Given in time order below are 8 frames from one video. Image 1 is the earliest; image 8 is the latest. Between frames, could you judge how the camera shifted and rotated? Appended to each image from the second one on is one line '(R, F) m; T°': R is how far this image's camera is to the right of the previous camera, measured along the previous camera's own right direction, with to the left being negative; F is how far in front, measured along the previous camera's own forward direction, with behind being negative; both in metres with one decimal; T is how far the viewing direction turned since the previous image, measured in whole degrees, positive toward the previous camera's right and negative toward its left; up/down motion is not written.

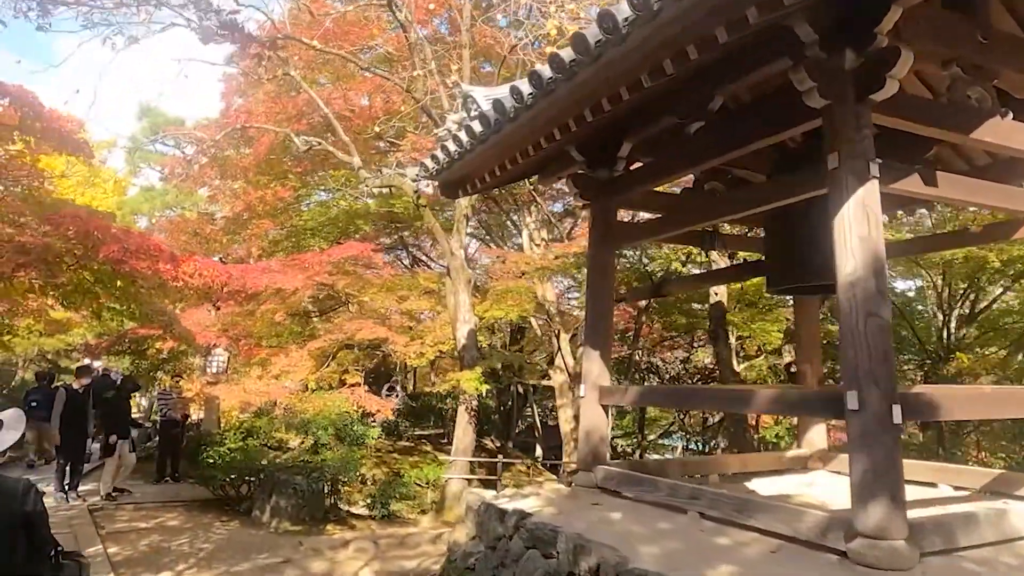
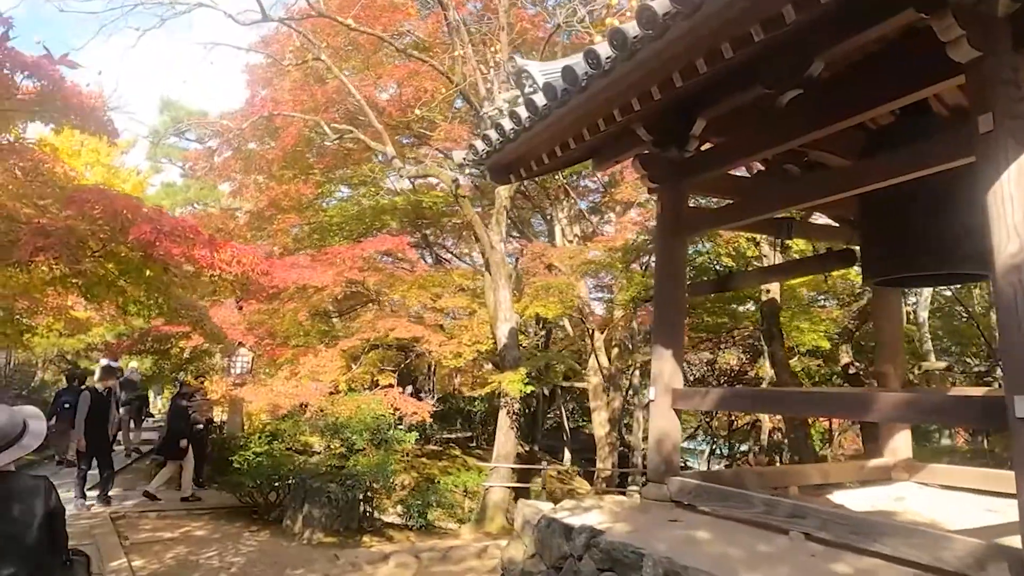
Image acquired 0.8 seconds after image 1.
(-0.4, +0.5) m; -1°
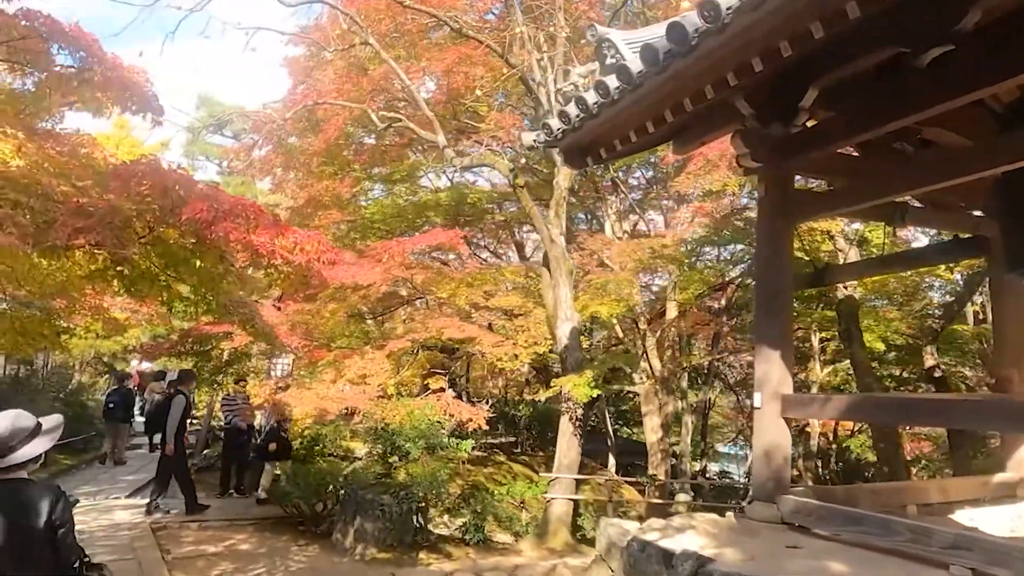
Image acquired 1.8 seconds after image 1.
(-0.4, +0.6) m; -2°
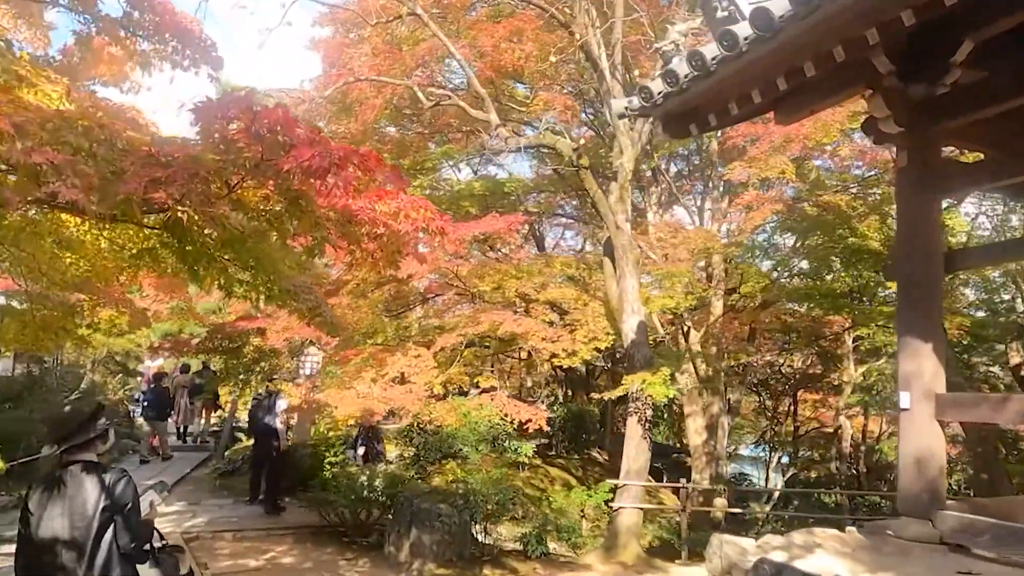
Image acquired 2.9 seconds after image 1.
(-0.6, +0.6) m; 0°
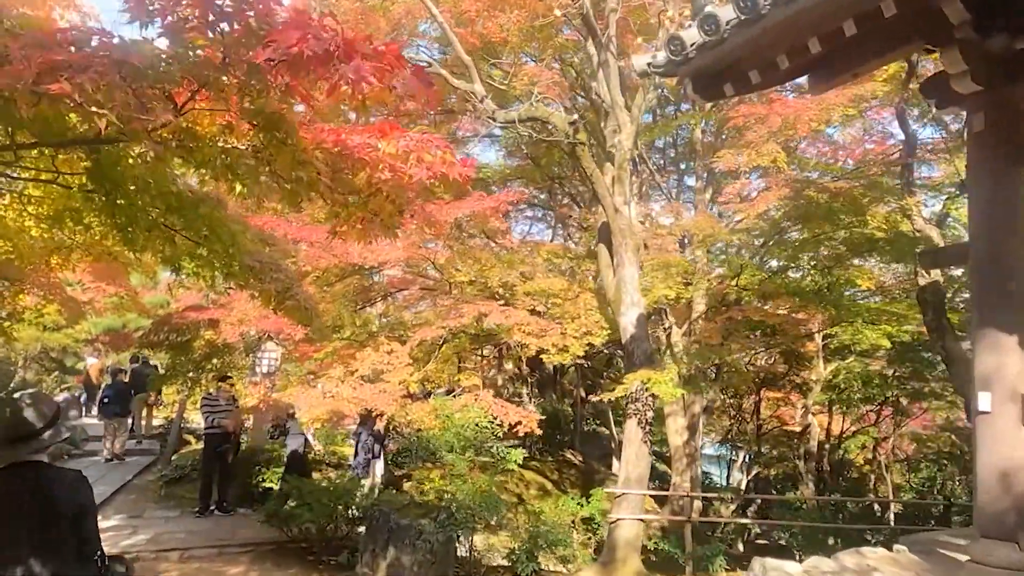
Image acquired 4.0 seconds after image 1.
(-0.3, +0.7) m; +4°
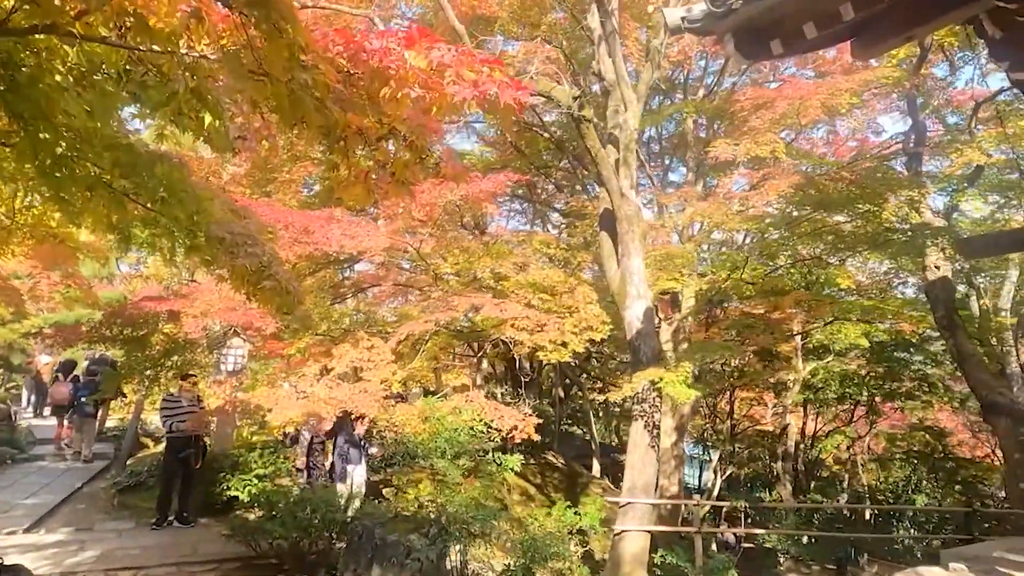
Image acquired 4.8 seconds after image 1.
(-0.2, +0.6) m; +3°
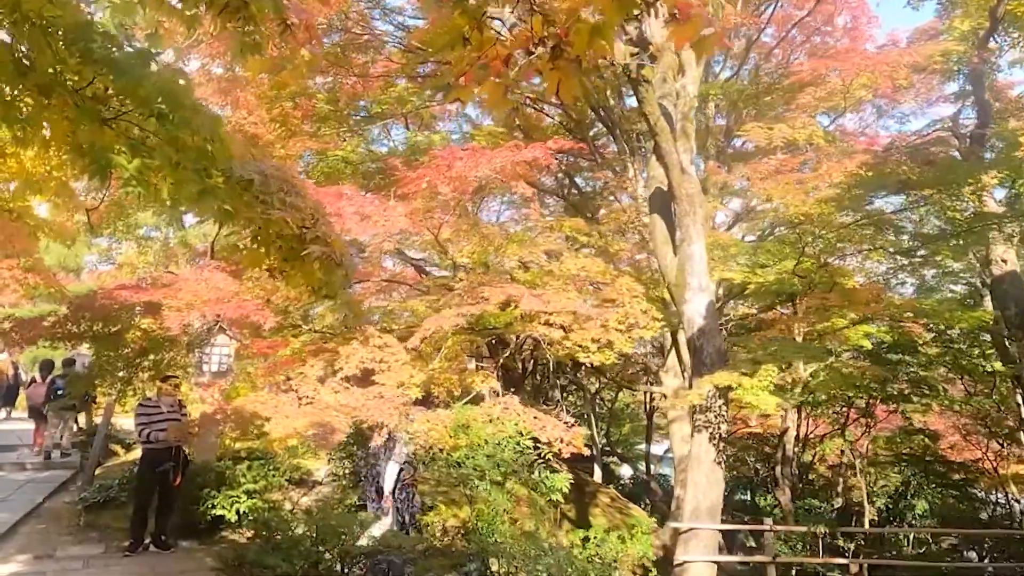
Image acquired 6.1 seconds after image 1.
(-0.5, +0.8) m; +2°
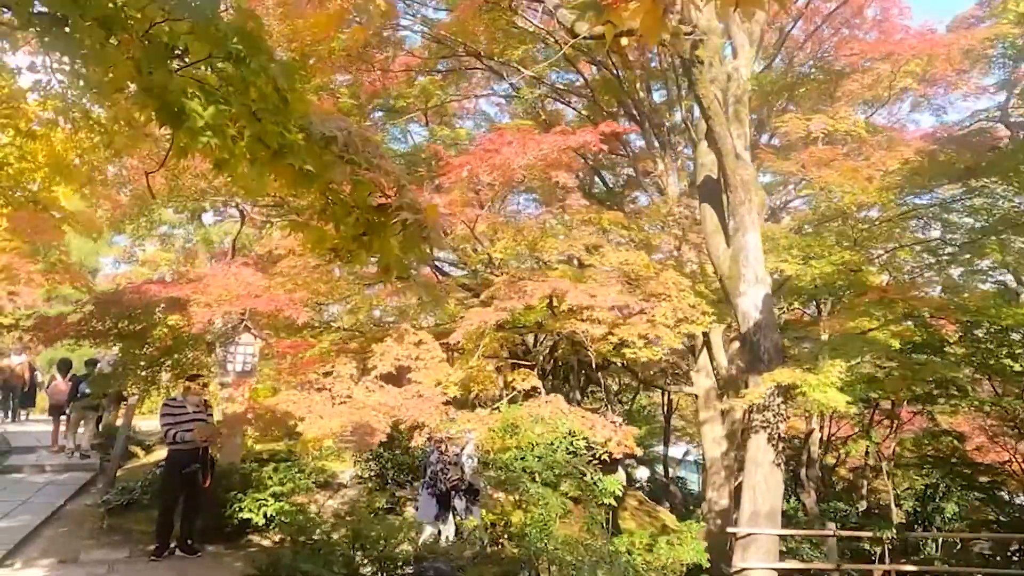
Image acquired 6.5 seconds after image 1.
(-0.2, +0.2) m; -1°
